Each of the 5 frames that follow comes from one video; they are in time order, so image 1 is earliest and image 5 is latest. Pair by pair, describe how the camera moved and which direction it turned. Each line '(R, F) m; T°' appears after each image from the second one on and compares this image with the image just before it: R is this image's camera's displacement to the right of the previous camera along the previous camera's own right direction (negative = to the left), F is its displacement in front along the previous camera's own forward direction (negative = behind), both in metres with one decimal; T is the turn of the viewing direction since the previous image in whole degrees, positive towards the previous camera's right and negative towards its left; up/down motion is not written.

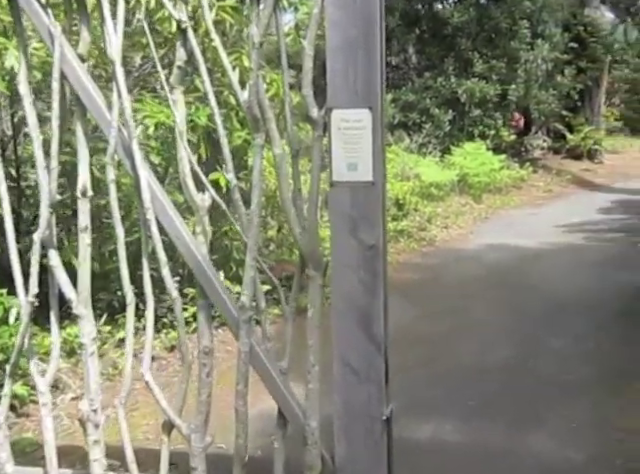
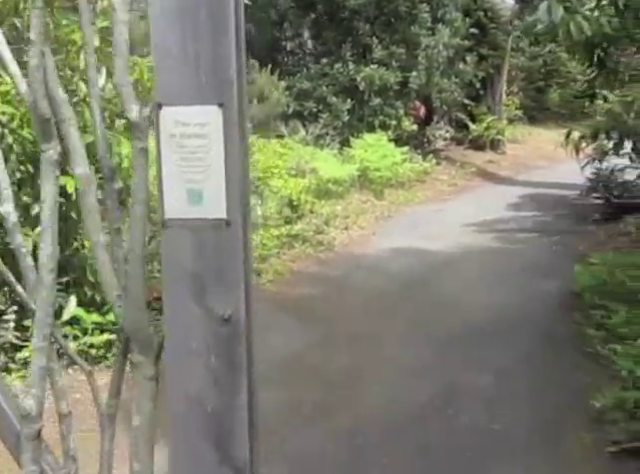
(+0.2, +0.9) m; +7°
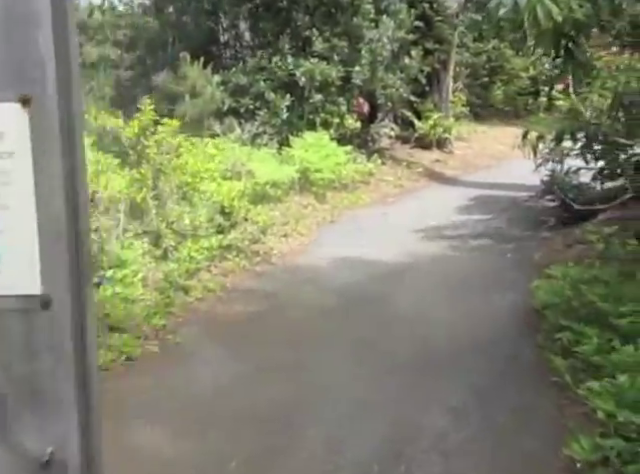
(+0.1, +0.7) m; +4°
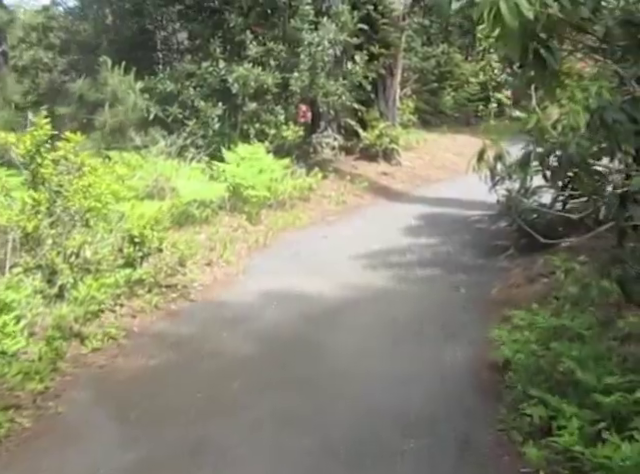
(+0.2, +0.9) m; +3°
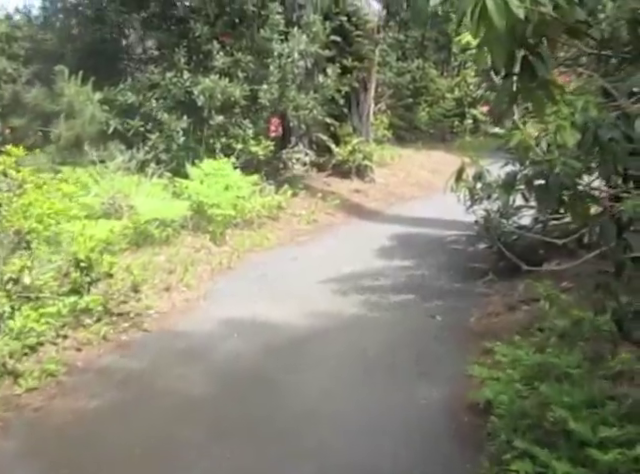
(+0.1, +0.4) m; +2°
